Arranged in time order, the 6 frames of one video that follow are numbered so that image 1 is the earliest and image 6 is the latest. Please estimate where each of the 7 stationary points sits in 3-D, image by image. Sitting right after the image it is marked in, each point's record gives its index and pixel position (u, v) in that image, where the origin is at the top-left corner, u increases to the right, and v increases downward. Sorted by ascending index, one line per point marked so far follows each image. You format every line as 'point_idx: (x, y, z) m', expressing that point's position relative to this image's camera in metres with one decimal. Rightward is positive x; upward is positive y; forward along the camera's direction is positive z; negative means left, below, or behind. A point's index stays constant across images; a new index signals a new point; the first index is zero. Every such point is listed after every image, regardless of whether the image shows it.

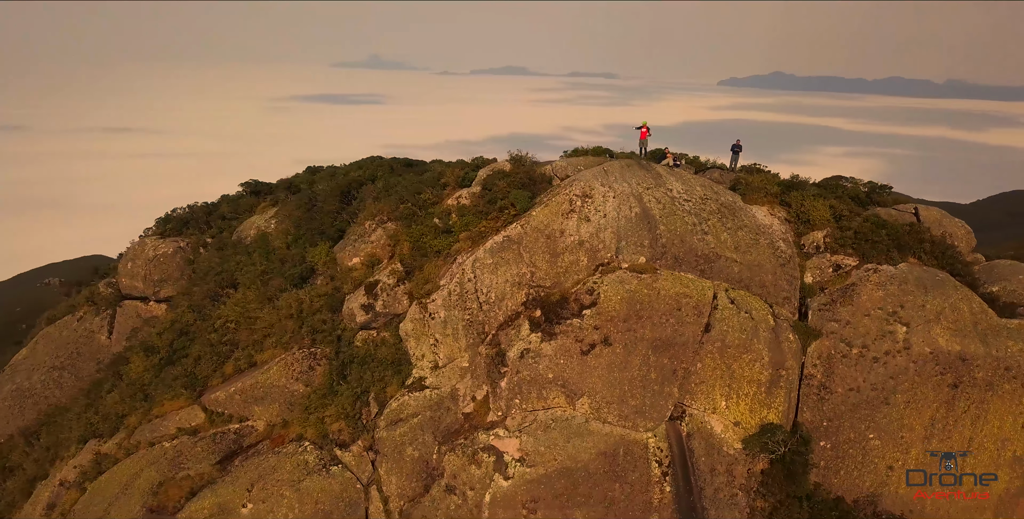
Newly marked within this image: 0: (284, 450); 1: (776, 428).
0: (-5.7, -4.7, +12.1) m
1: (+6.4, -4.0, +11.6) m
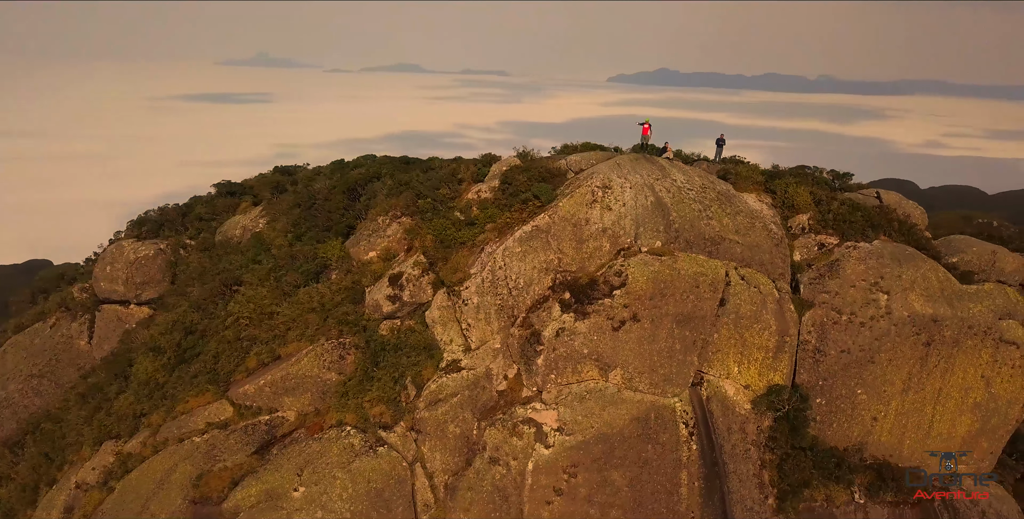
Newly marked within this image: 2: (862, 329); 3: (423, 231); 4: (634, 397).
0: (-4.7, -4.5, +12.5) m
1: (+7.2, -3.4, +13.1) m
2: (+9.7, -1.9, +13.5) m
3: (-2.7, +0.7, +15.2) m
4: (+3.1, -3.4, +12.1) m
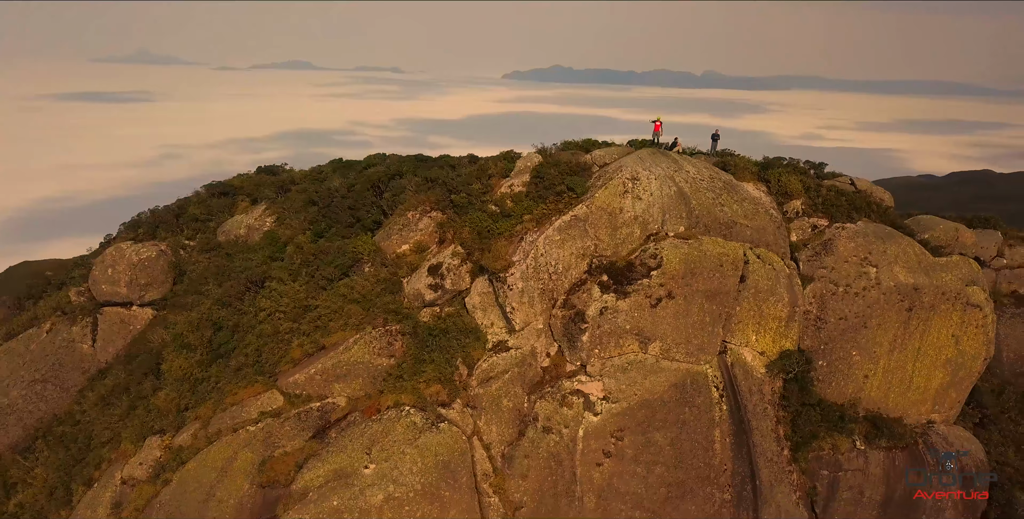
0: (-3.4, -4.2, +13.1) m
1: (+8.5, -2.8, +14.8) m
2: (+10.9, -1.2, +15.4) m
3: (-1.8, +1.1, +15.9) m
4: (+4.4, -2.9, +13.5) m
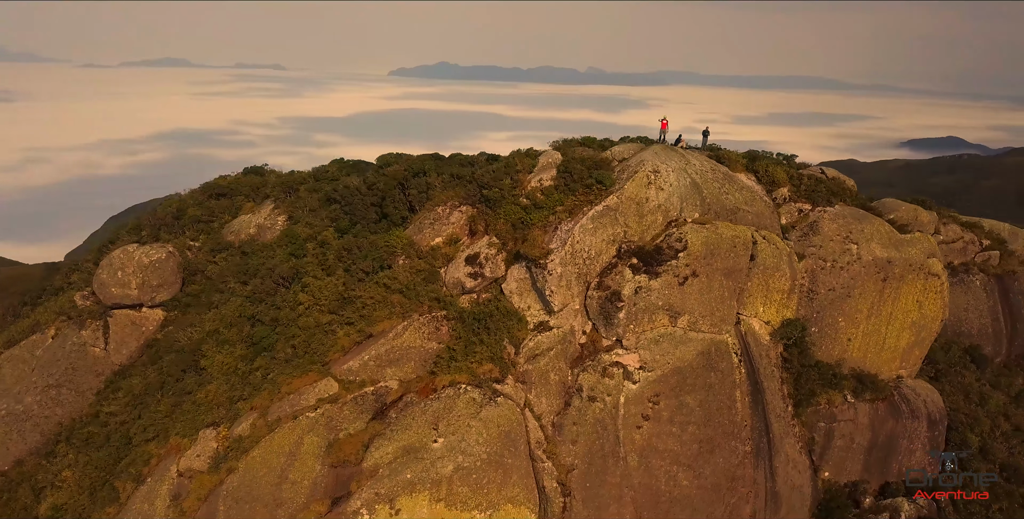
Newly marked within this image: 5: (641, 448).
0: (-1.9, -3.9, +14.1) m
1: (+9.7, -2.1, +16.9) m
2: (+11.9, -0.5, +17.7) m
3: (-0.8, +1.5, +17.0) m
4: (+5.7, -2.4, +15.2) m
5: (+3.8, -5.6, +14.5) m
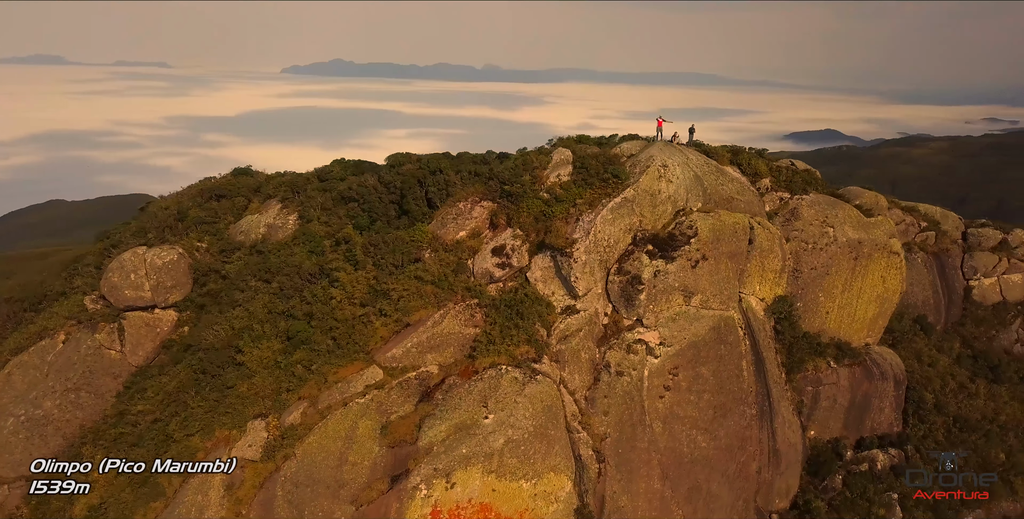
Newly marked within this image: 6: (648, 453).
0: (-0.7, -3.6, +15.2) m
1: (+10.5, -1.5, +19.0) m
2: (+12.7, +0.2, +19.9) m
3: (0.0, +1.8, +18.1) m
4: (+6.8, -1.9, +16.9) m
5: (+5.0, -5.1, +16.1) m
6: (+4.4, -6.3, +15.9) m
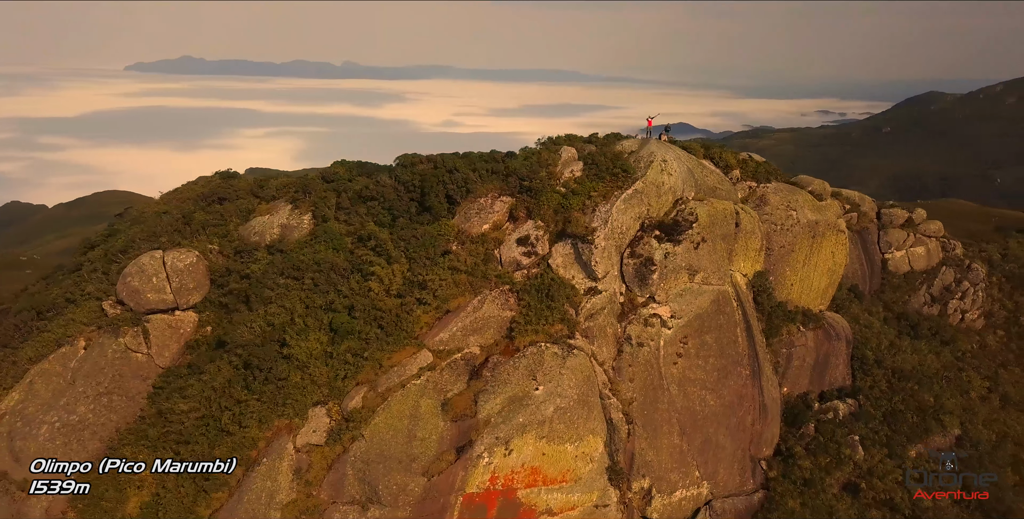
0: (+0.6, -3.2, +17.0) m
1: (+11.3, -0.6, +22.0) m
2: (+13.2, +1.2, +23.2) m
3: (+0.9, +2.3, +19.9) m
4: (+7.8, -1.2, +19.6) m
5: (+6.3, -4.5, +18.6) m
6: (+5.8, -5.7, +18.3) m
